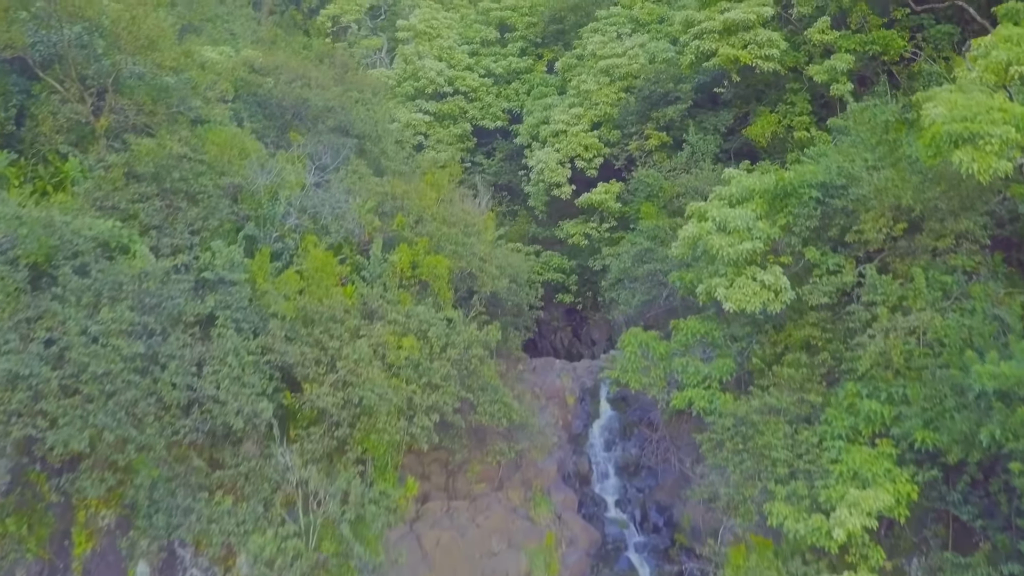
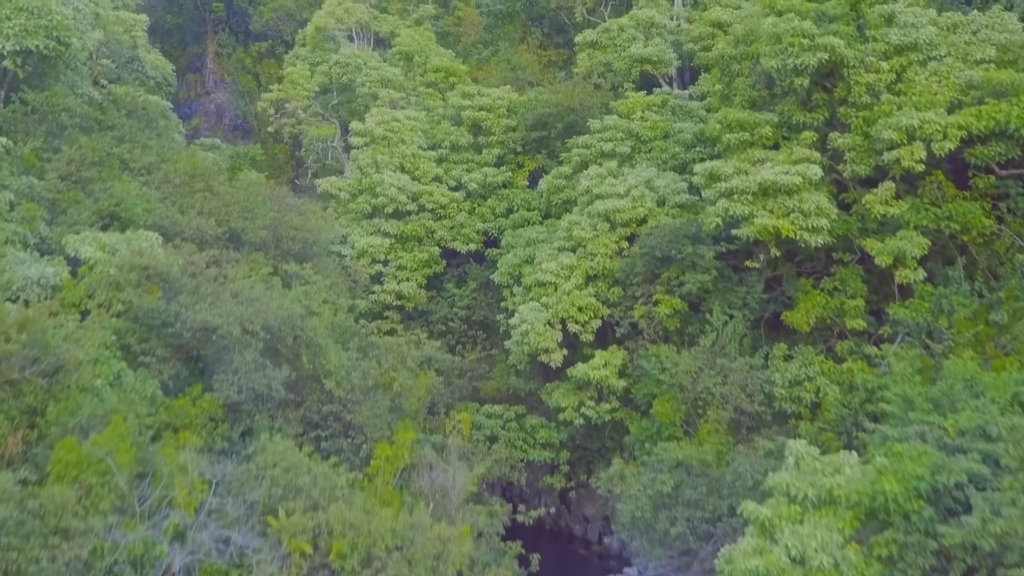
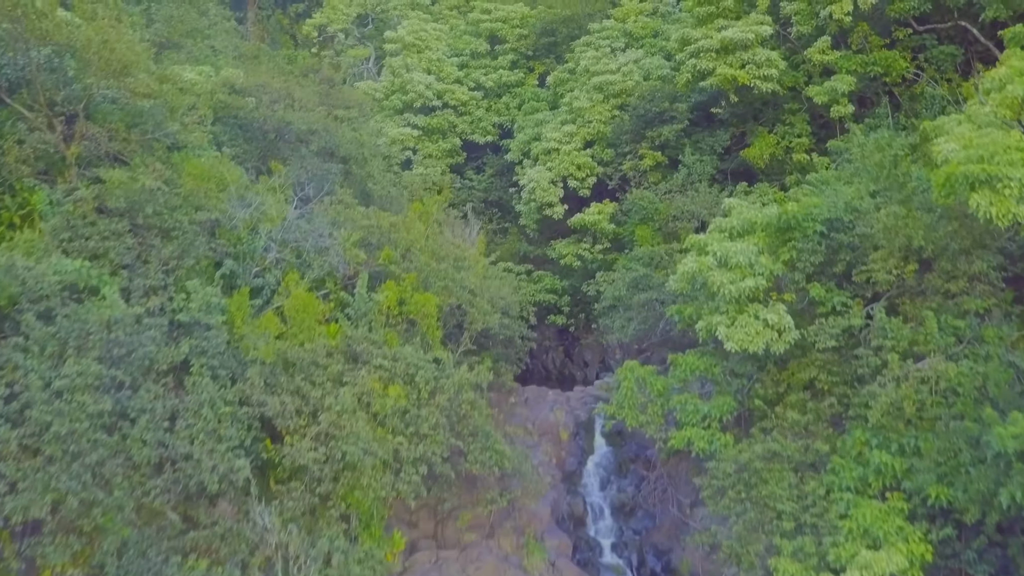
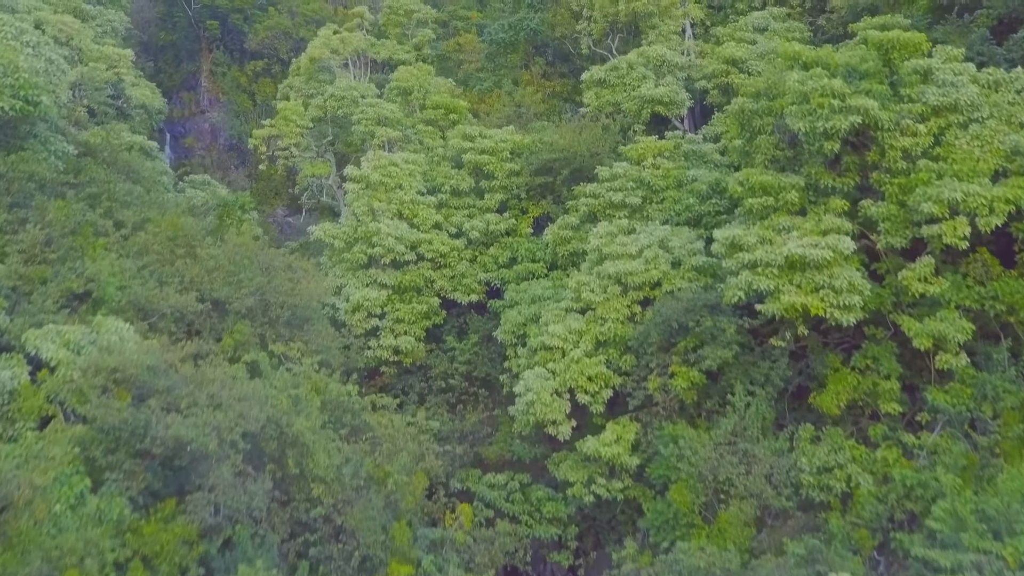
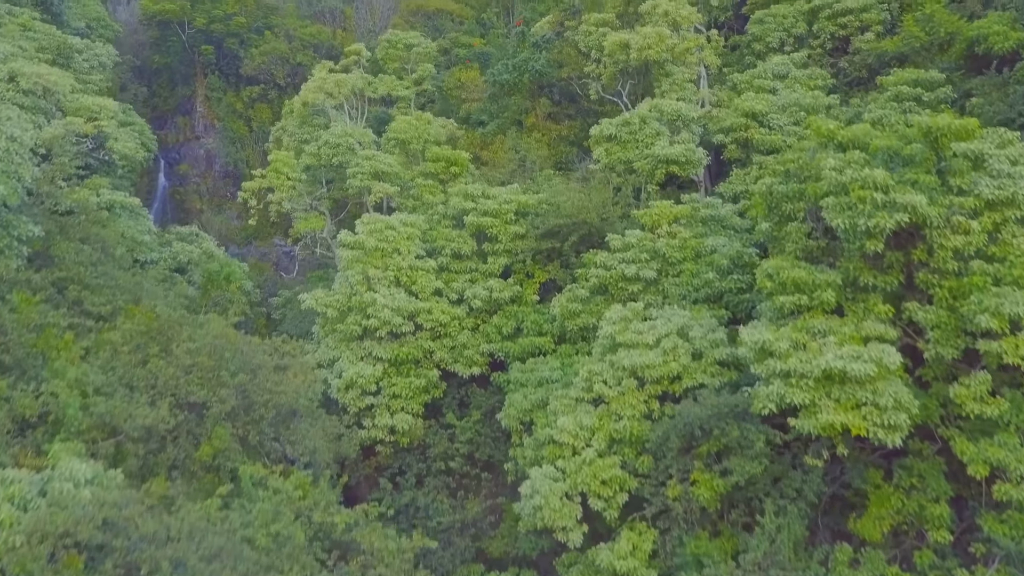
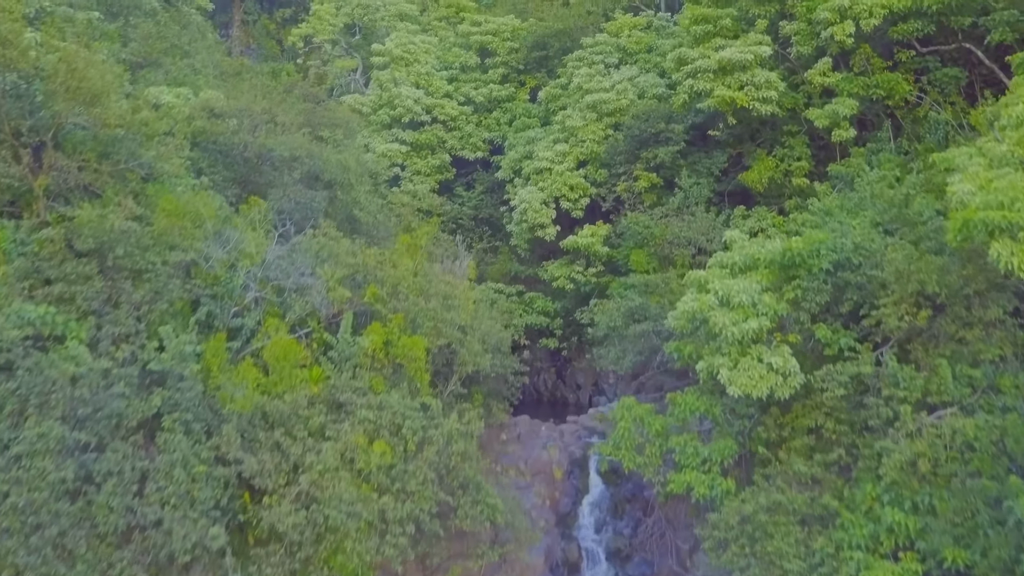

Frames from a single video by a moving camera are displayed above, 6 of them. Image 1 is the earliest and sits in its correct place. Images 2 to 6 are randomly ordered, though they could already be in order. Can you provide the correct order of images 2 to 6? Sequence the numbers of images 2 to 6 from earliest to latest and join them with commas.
3, 6, 2, 4, 5
